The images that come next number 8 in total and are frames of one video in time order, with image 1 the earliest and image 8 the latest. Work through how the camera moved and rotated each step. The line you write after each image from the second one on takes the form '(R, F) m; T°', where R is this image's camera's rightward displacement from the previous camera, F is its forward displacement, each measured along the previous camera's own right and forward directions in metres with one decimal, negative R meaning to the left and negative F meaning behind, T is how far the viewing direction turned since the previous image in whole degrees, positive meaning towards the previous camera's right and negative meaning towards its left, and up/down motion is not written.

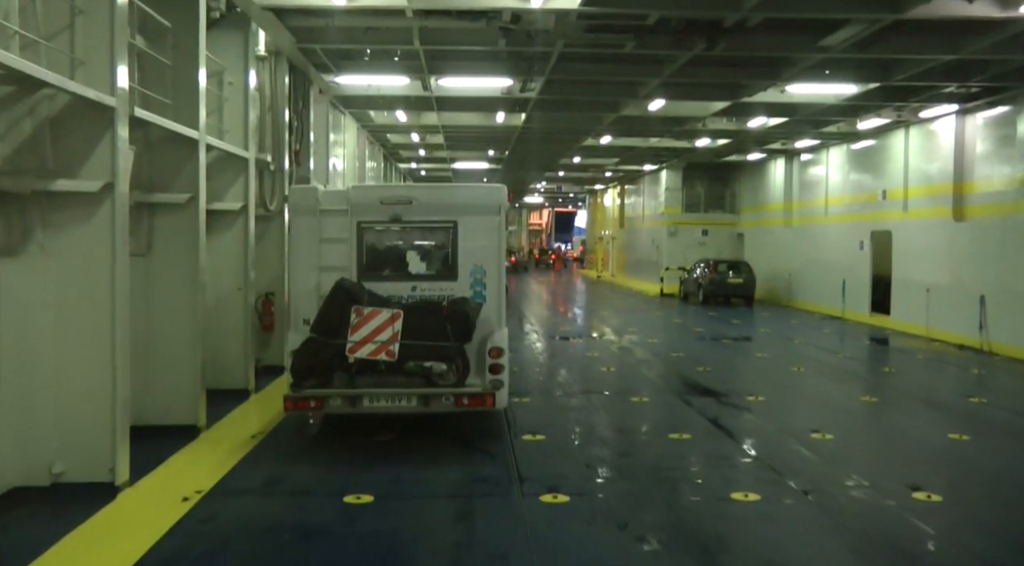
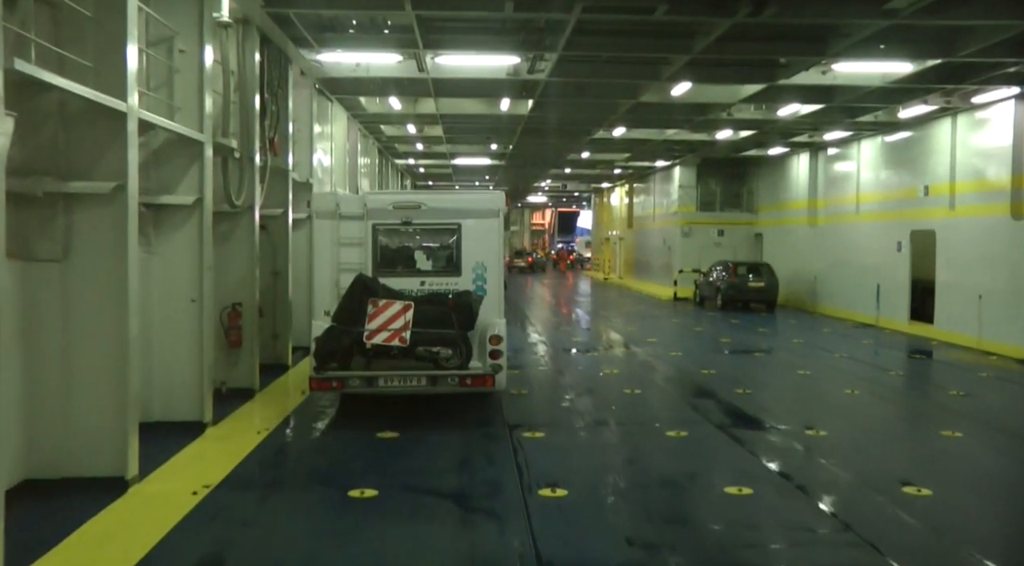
(-0.1, +1.5) m; 0°
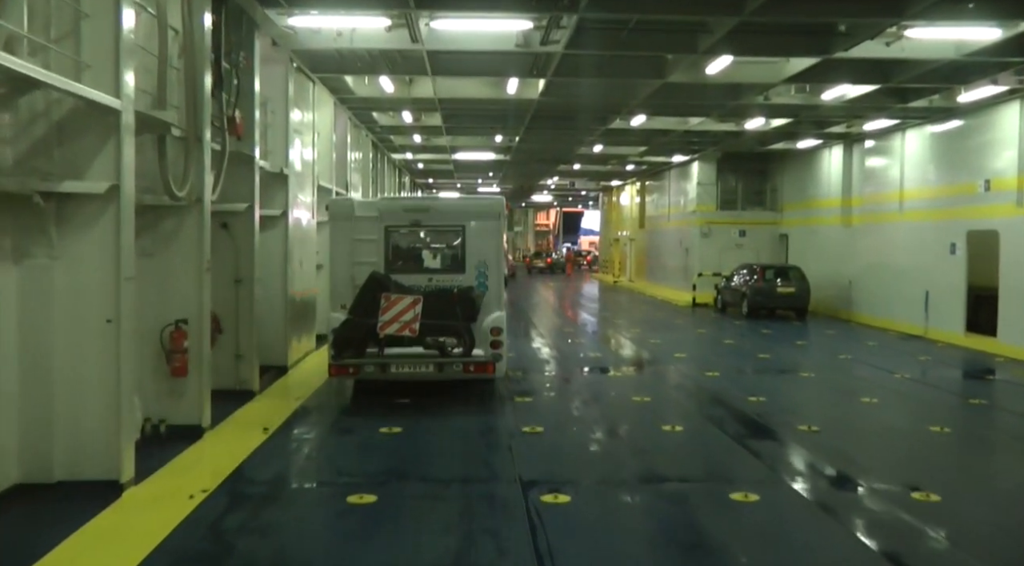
(-0.1, +1.8) m; 0°
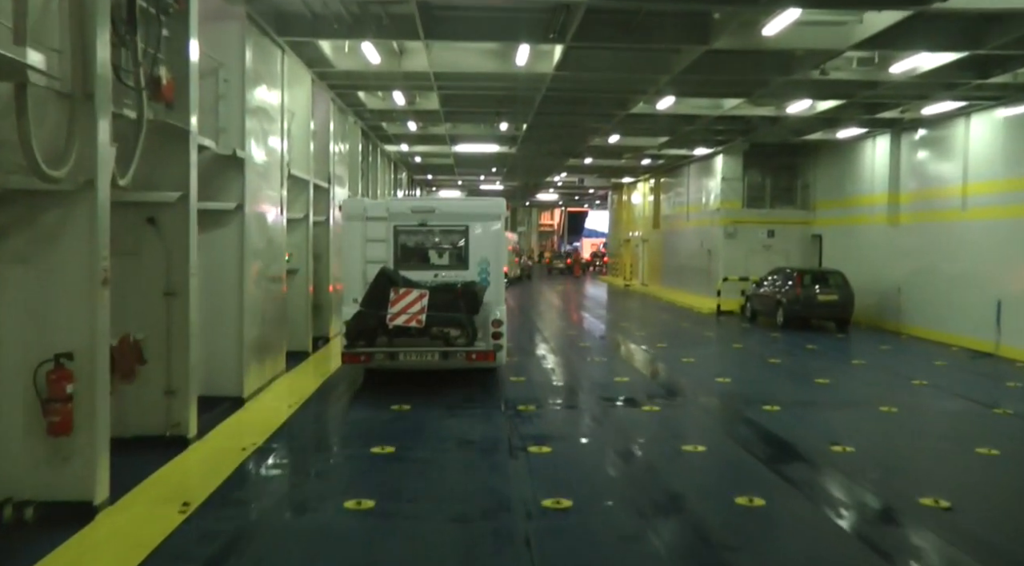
(-0.1, +2.1) m; 0°
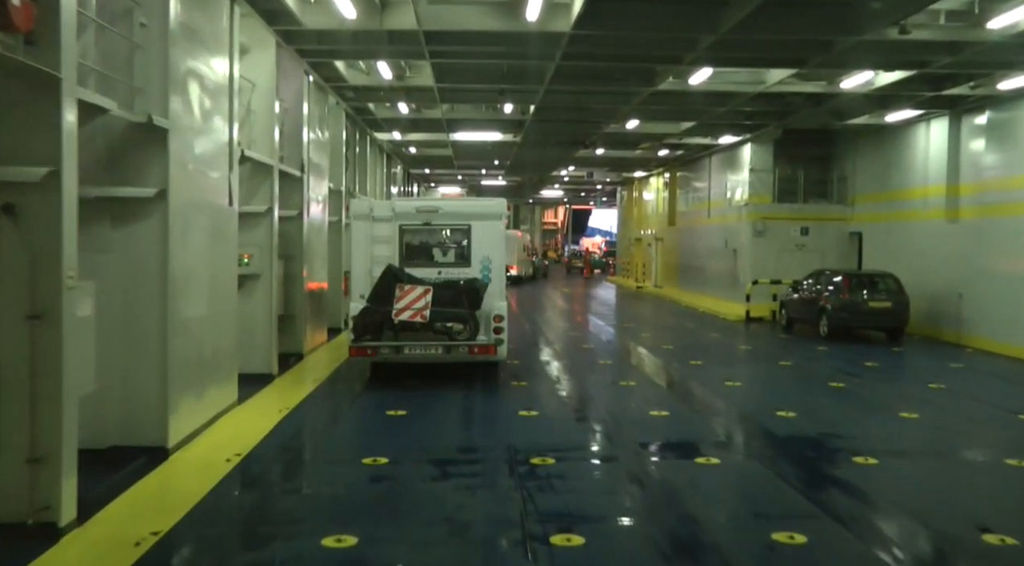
(-0.1, +2.1) m; 0°
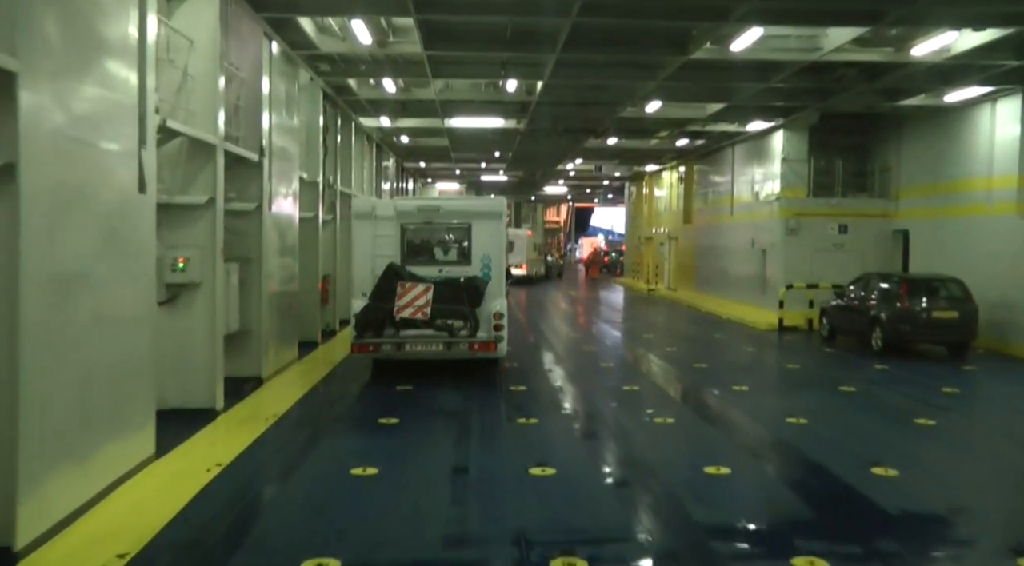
(-0.1, +2.0) m; 0°
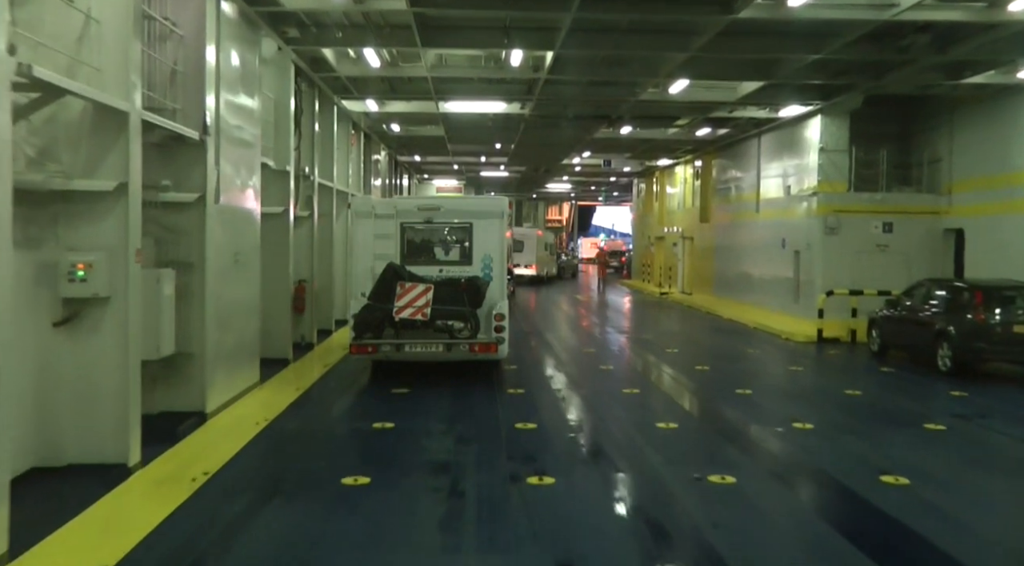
(-0.1, +1.9) m; 0°
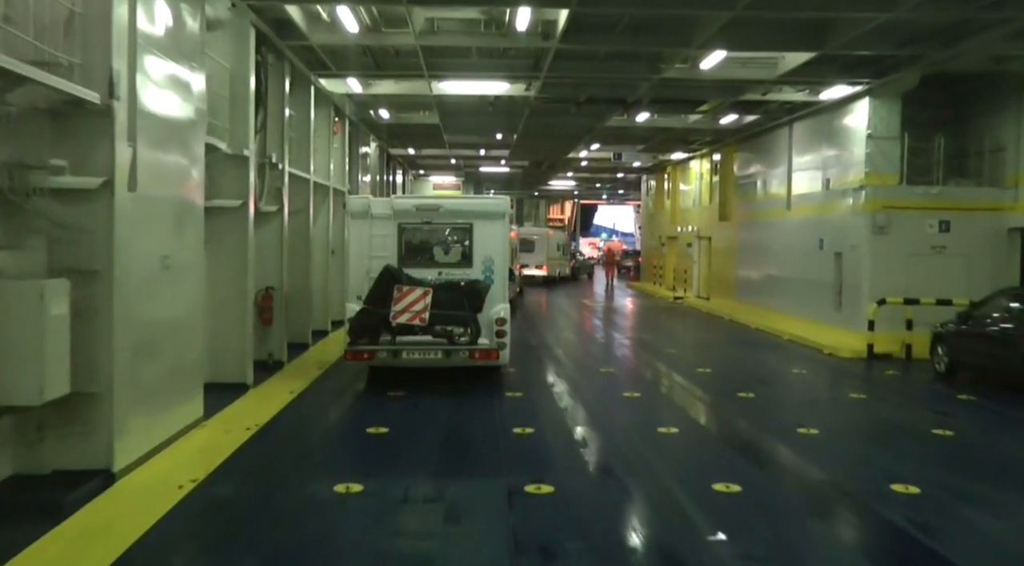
(-0.1, +1.8) m; 0°
